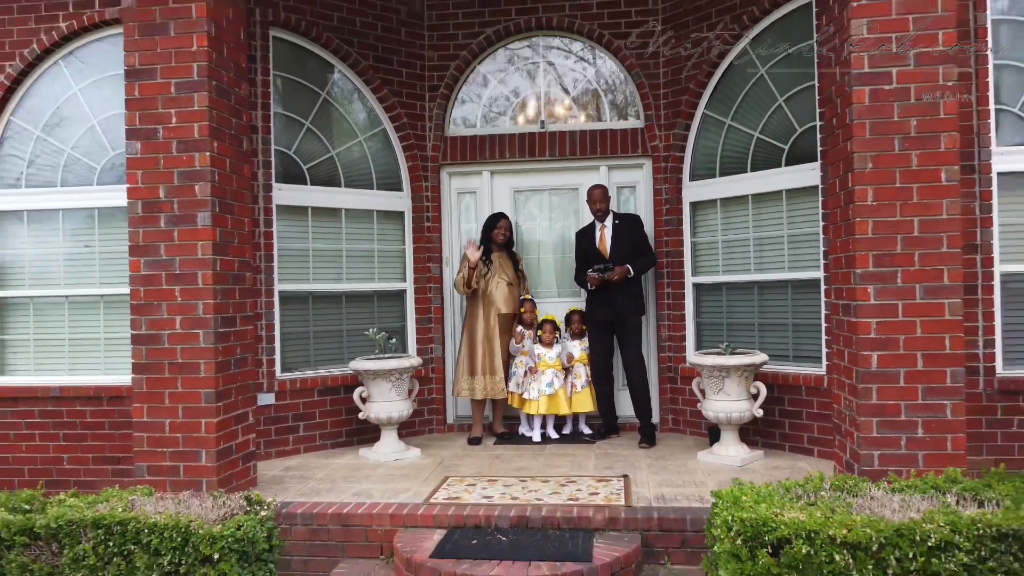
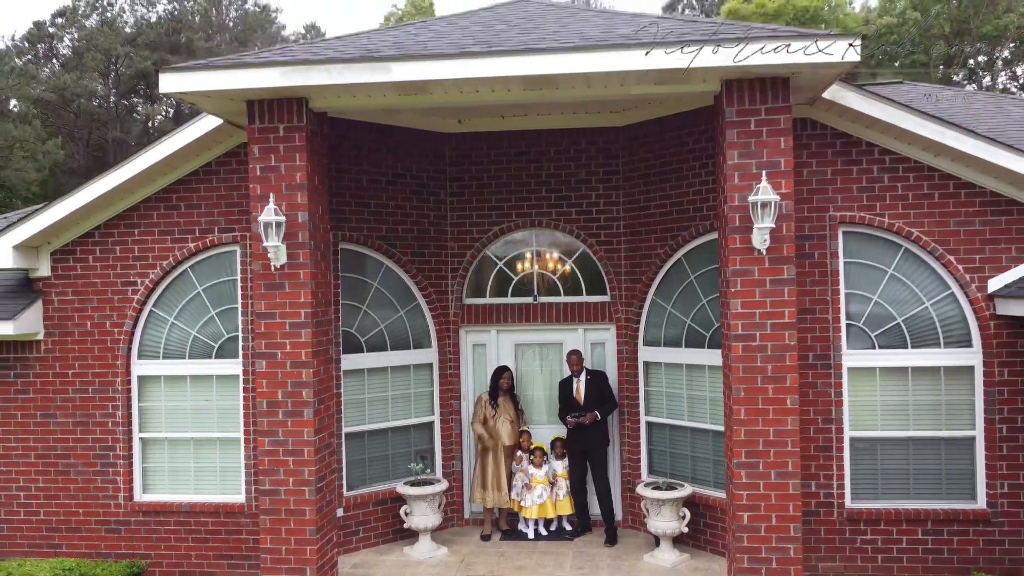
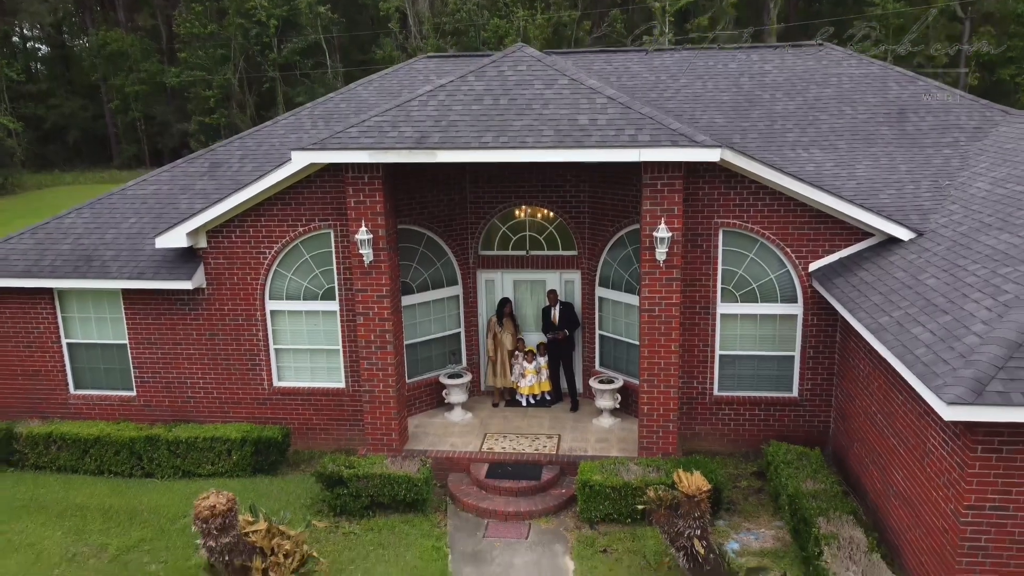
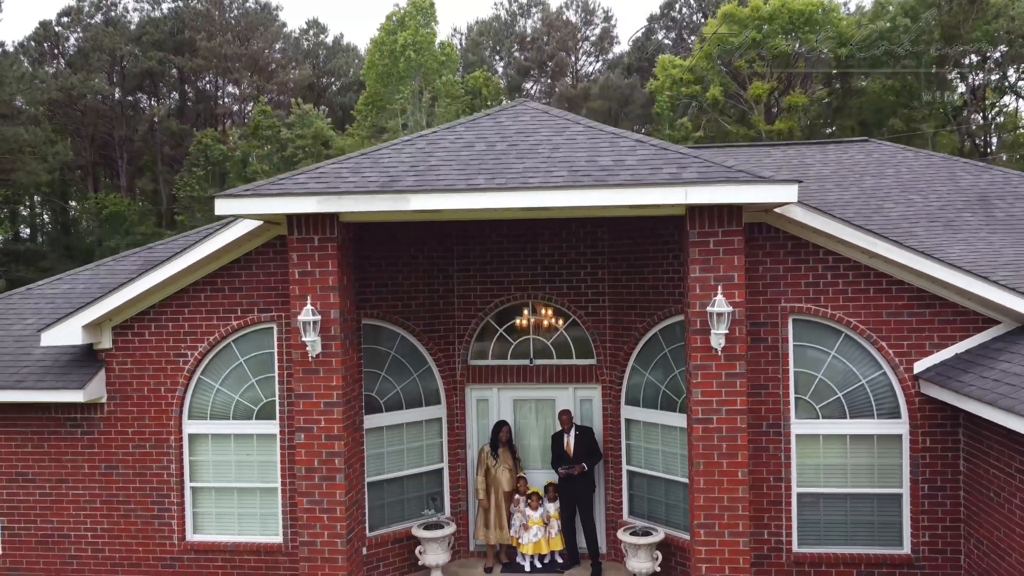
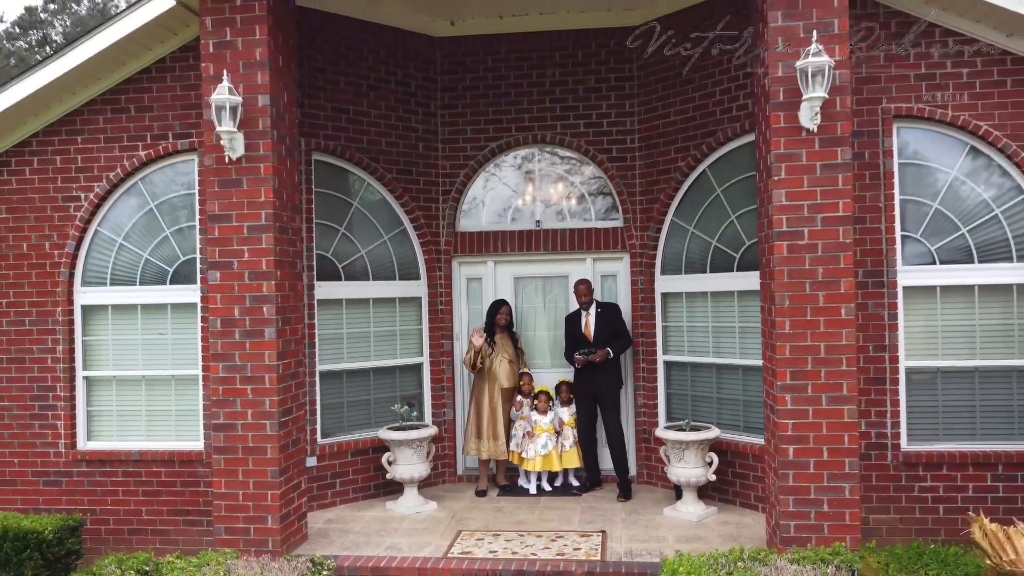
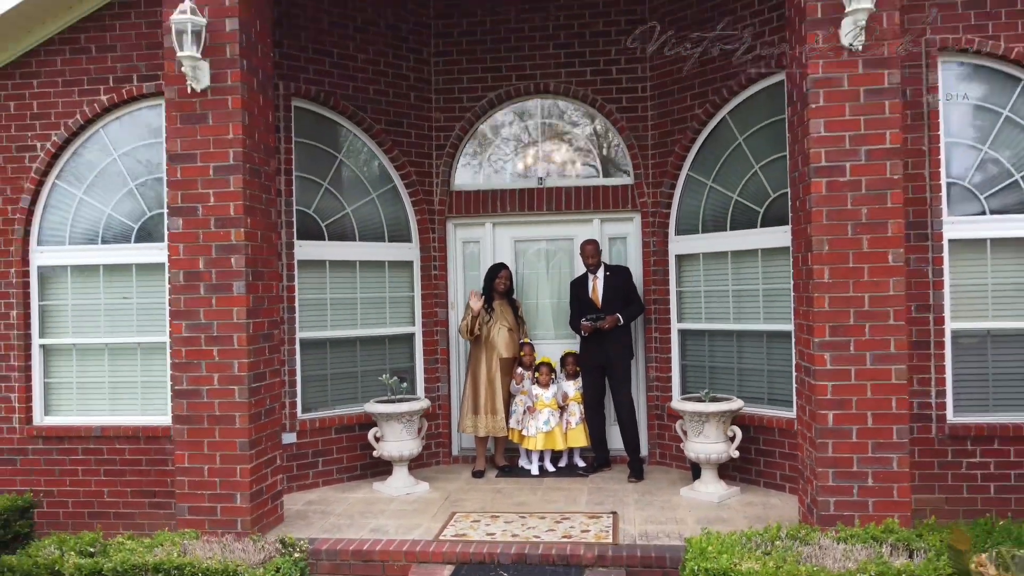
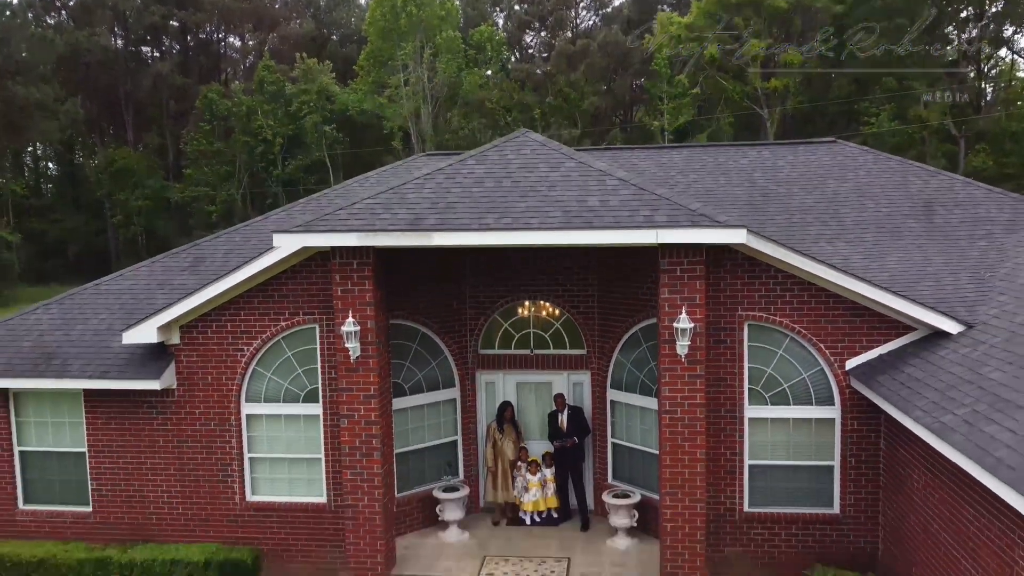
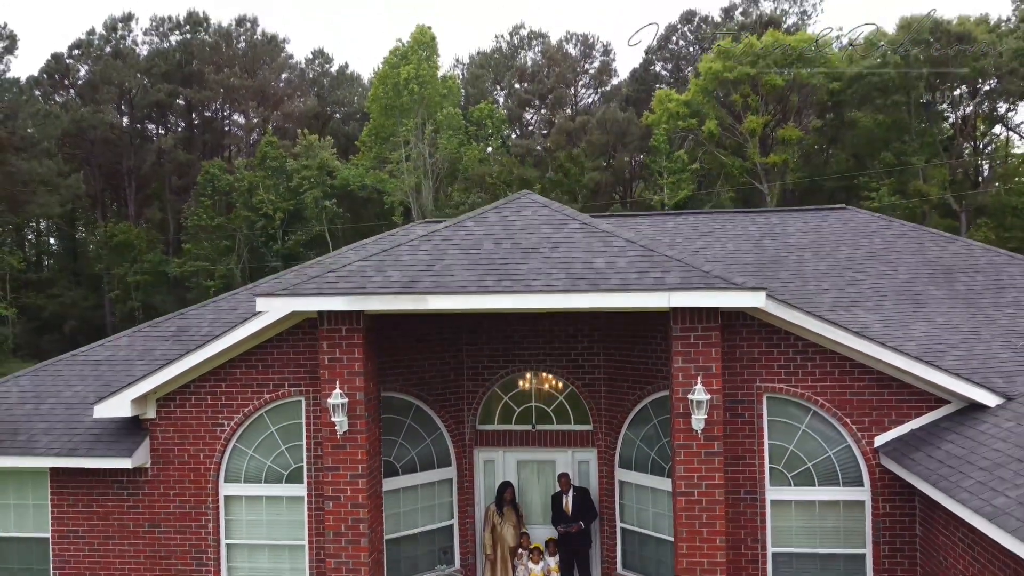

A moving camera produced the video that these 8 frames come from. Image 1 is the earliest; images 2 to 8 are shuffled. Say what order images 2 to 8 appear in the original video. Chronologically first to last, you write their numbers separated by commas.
6, 5, 2, 4, 8, 7, 3
